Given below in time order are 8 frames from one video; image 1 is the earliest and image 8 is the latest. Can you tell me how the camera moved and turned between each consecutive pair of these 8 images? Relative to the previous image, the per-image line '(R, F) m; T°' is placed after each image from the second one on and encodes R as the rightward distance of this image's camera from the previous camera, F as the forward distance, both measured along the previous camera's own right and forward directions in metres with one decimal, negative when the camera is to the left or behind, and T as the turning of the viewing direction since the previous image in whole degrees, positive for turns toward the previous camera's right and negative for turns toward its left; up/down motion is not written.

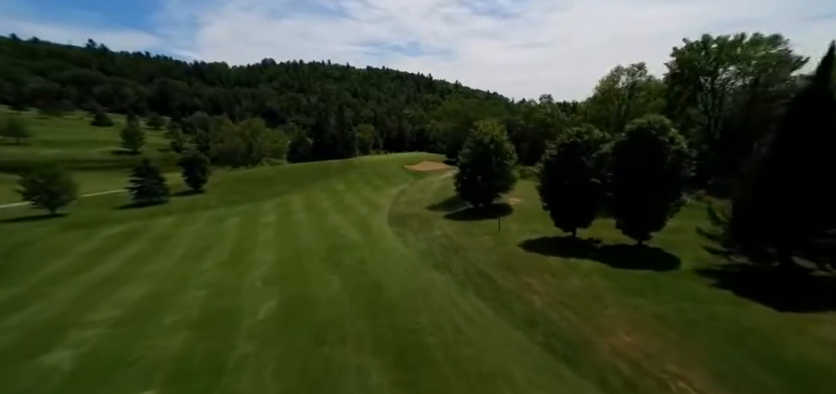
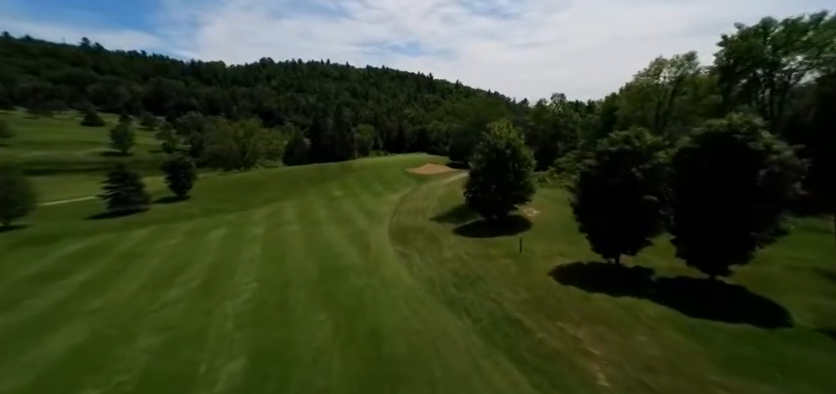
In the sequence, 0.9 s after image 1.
(-0.5, +4.0) m; 0°
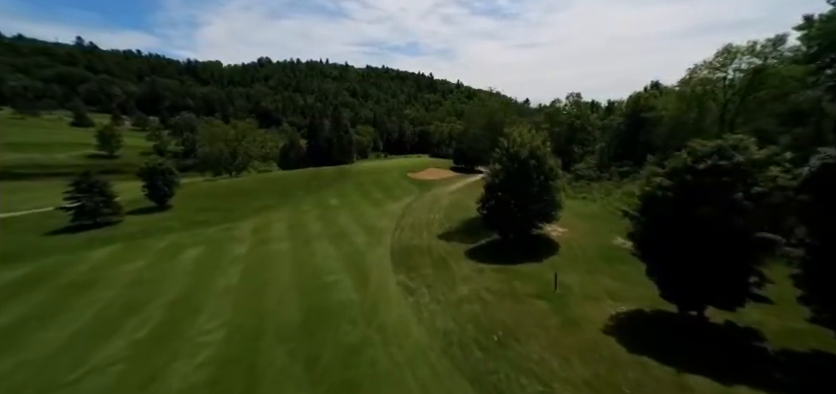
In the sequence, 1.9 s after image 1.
(-0.6, +4.5) m; 0°
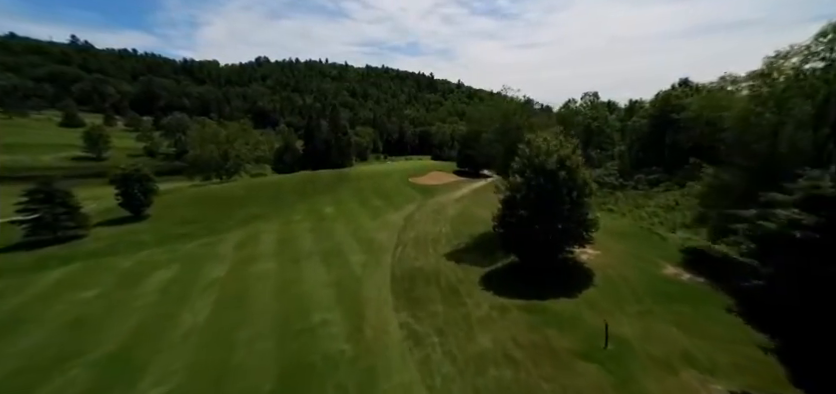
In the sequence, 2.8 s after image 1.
(-0.5, +4.1) m; 0°
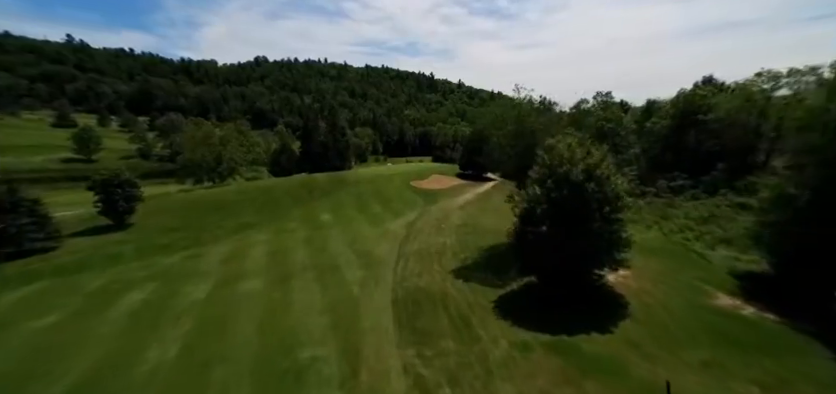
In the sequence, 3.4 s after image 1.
(-0.4, +2.8) m; 0°
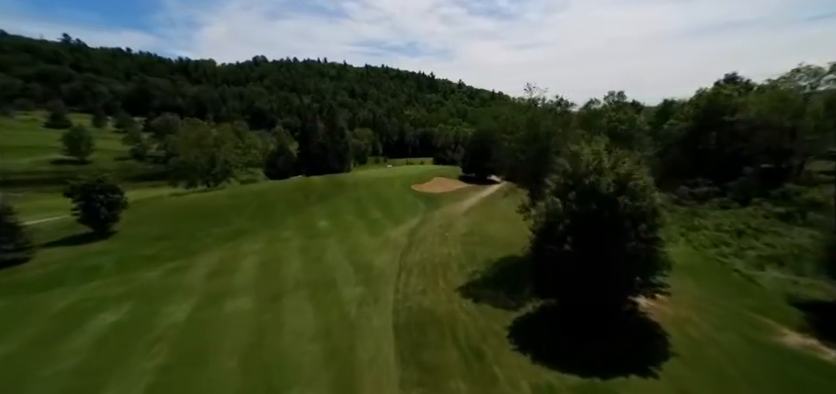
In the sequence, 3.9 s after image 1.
(-0.3, +2.3) m; 0°
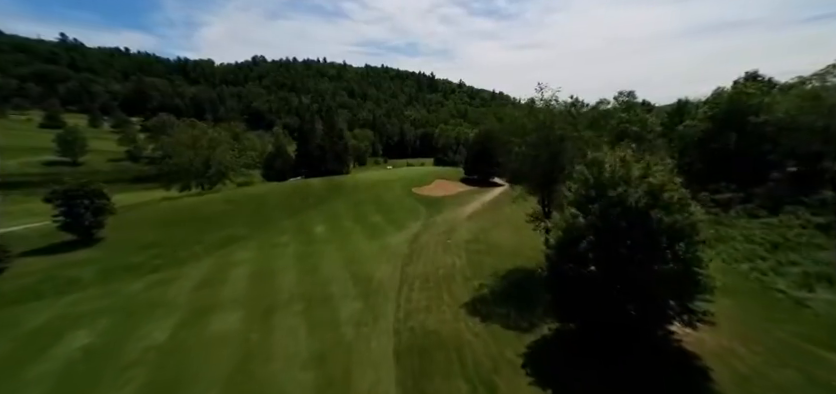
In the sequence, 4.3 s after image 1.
(-0.2, +1.8) m; 0°
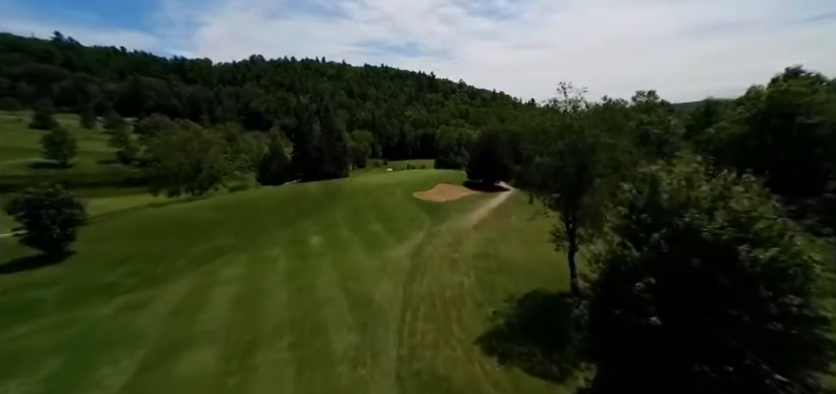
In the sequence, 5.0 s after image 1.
(-0.4, +3.0) m; 0°
